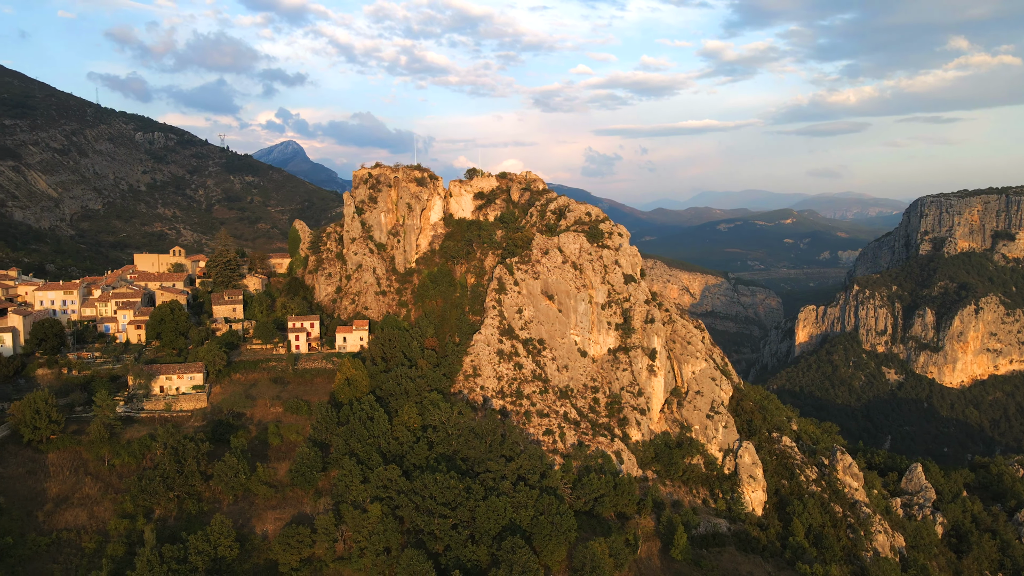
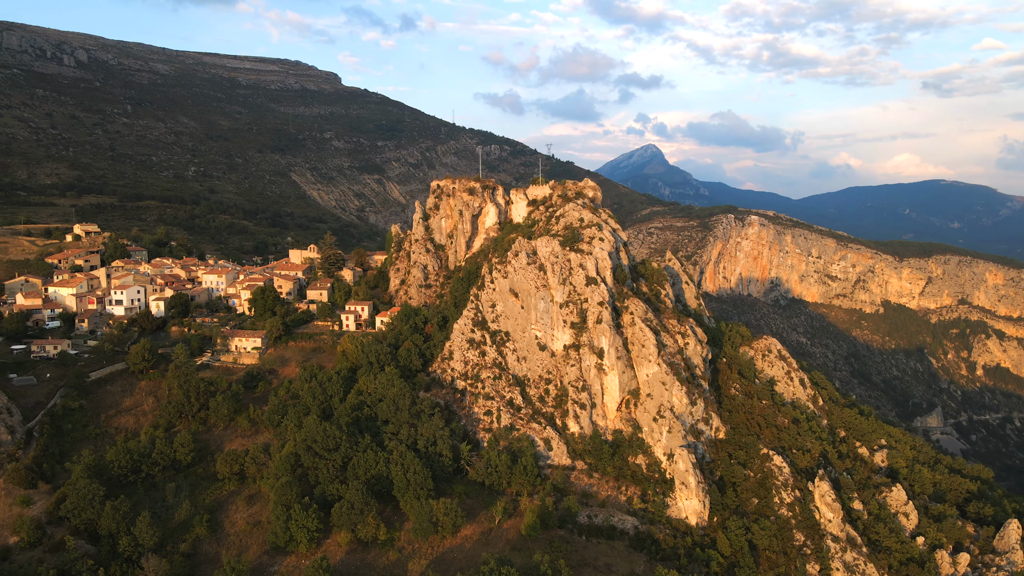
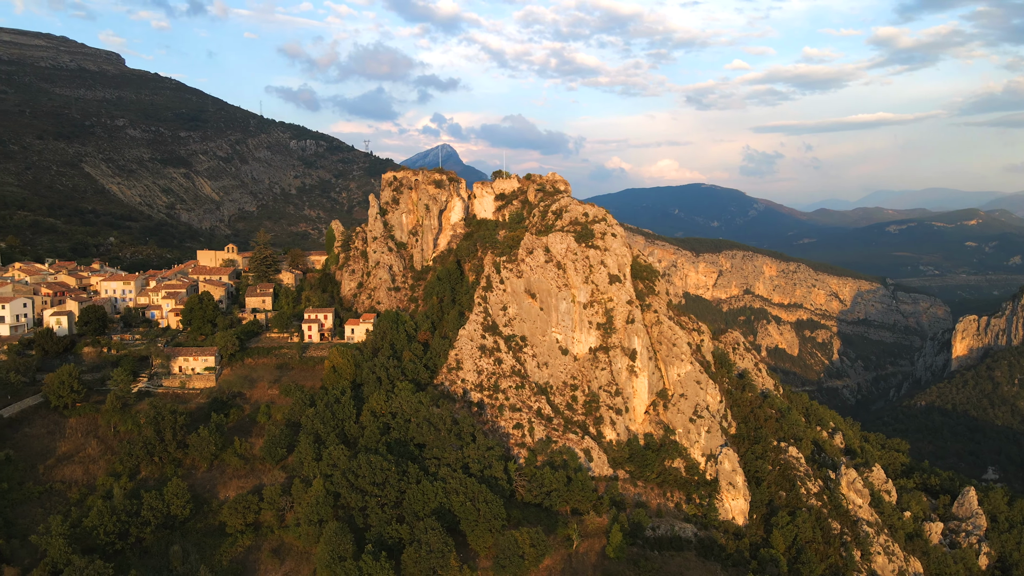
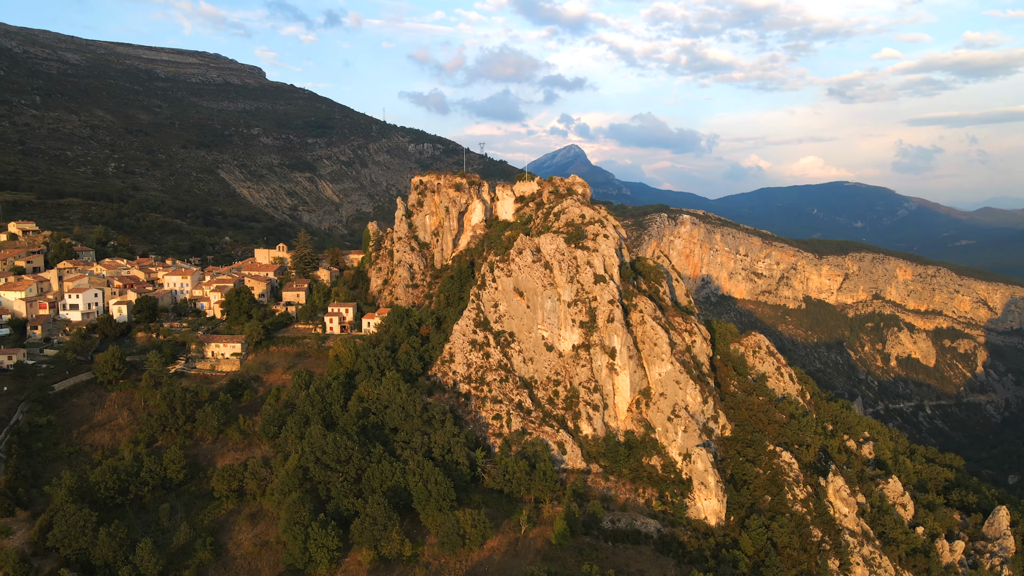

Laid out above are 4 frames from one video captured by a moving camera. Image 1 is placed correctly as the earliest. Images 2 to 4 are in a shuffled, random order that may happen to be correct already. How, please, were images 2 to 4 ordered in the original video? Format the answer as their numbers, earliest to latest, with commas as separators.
3, 4, 2
